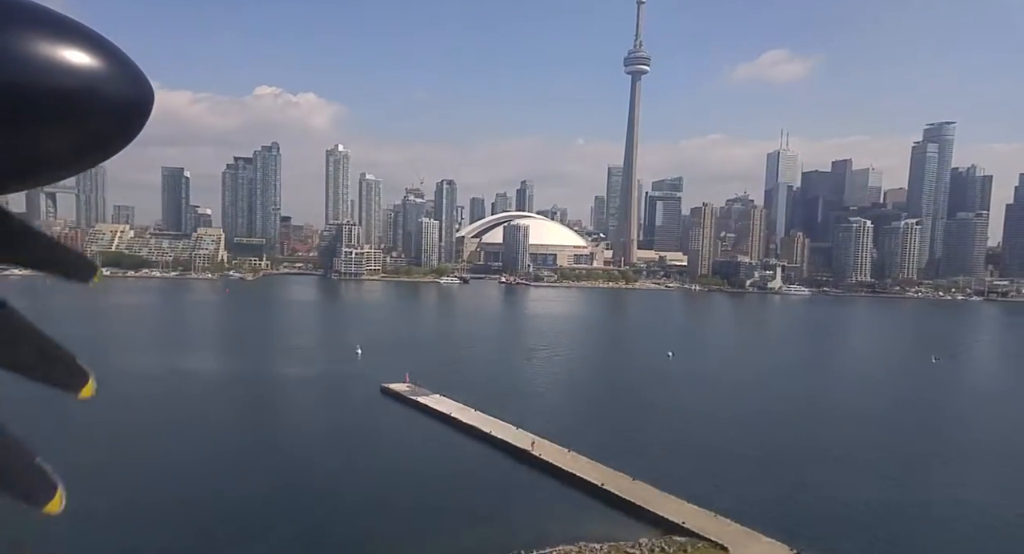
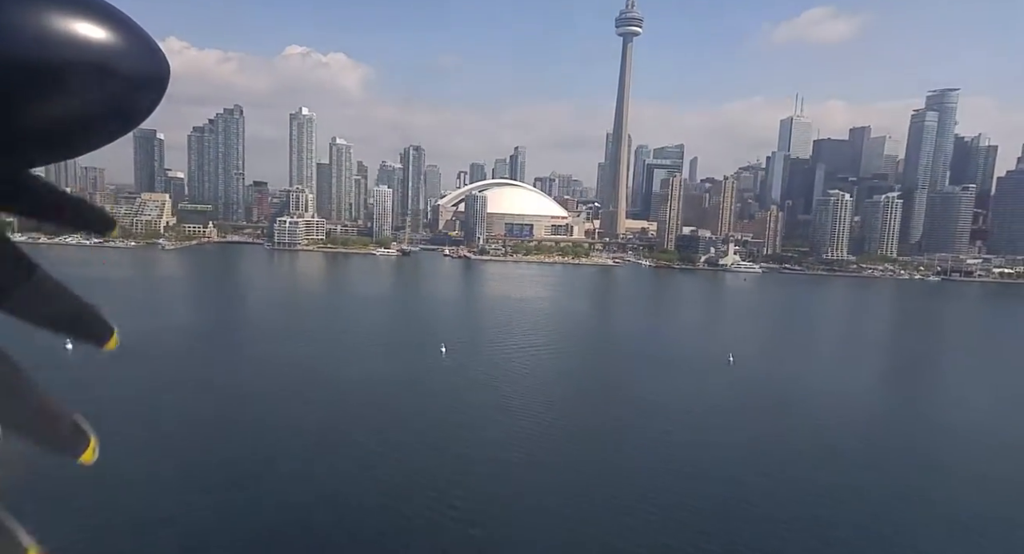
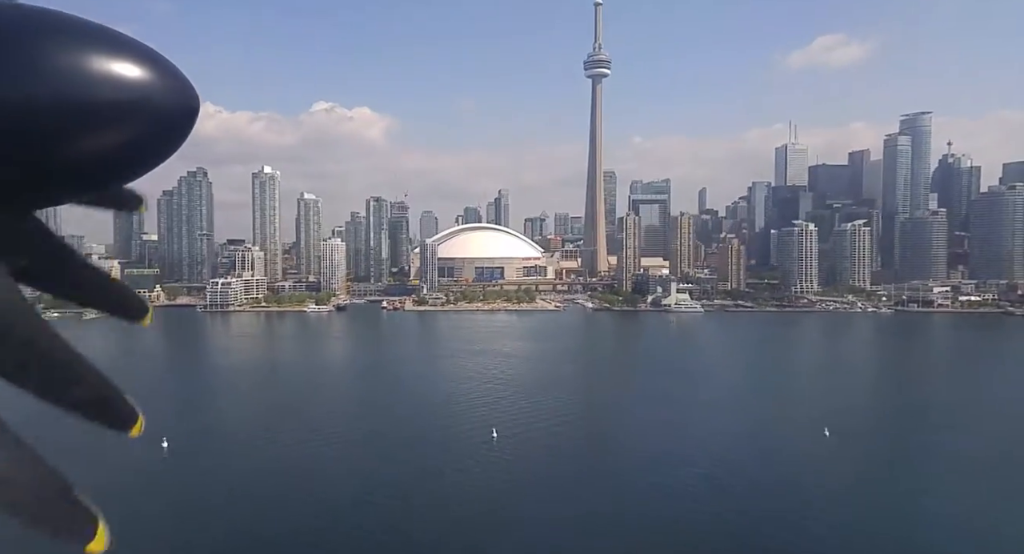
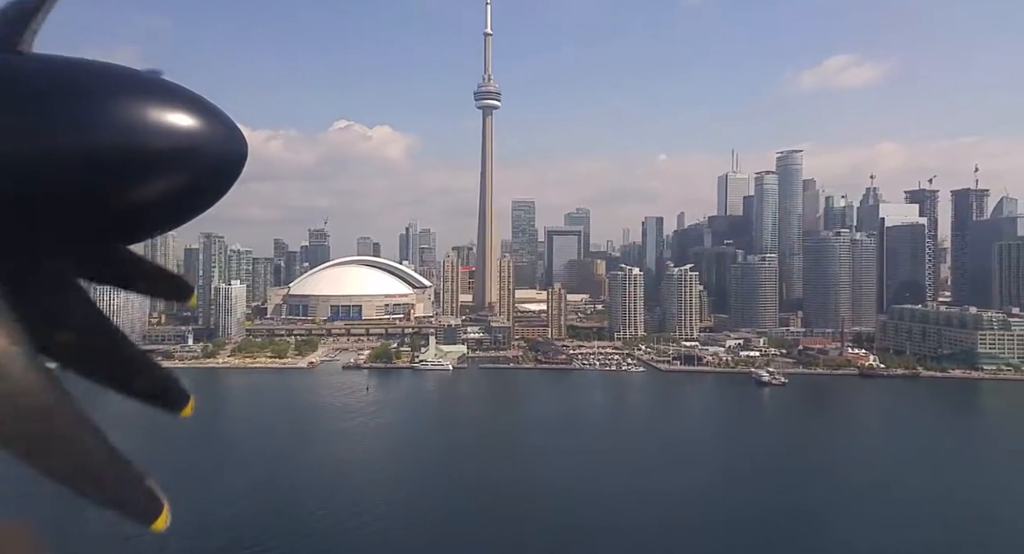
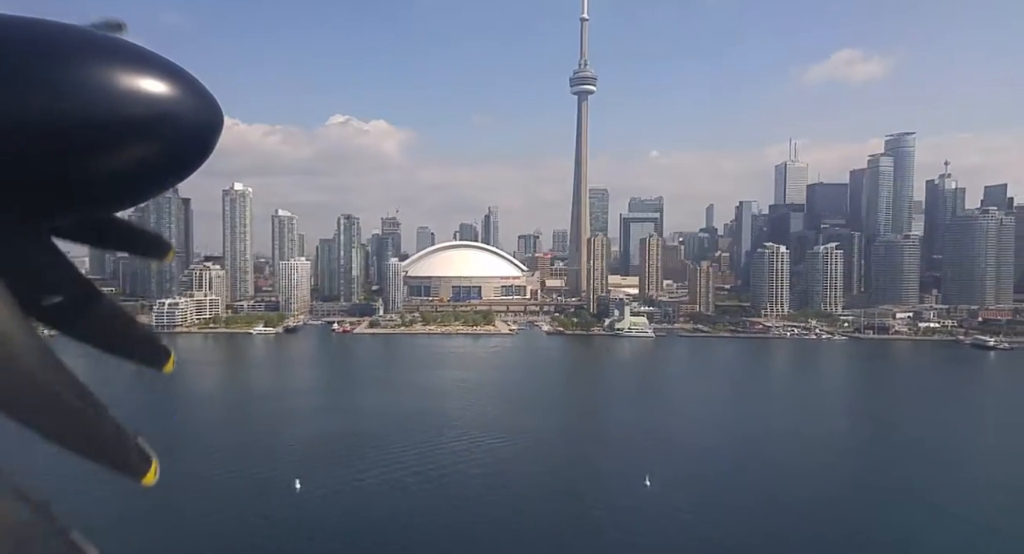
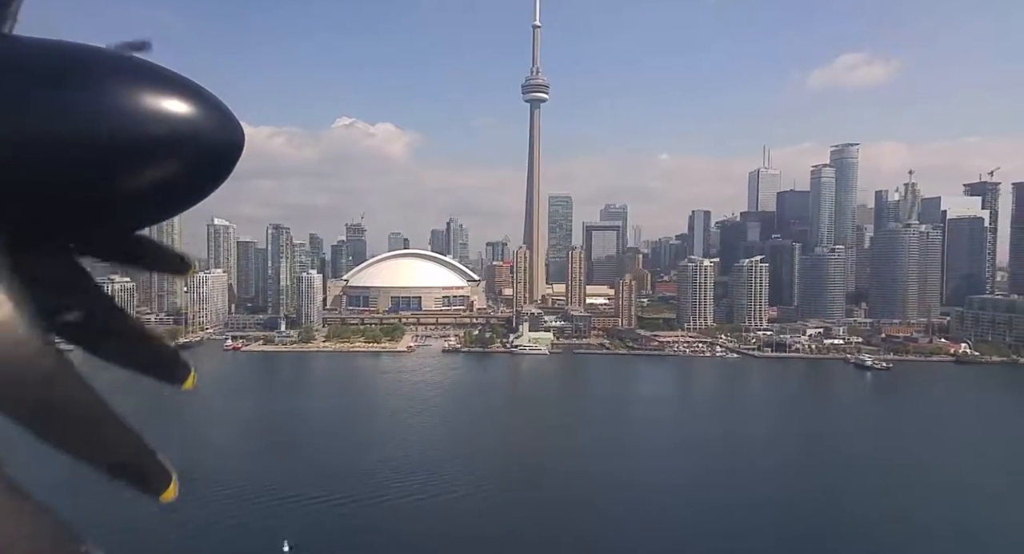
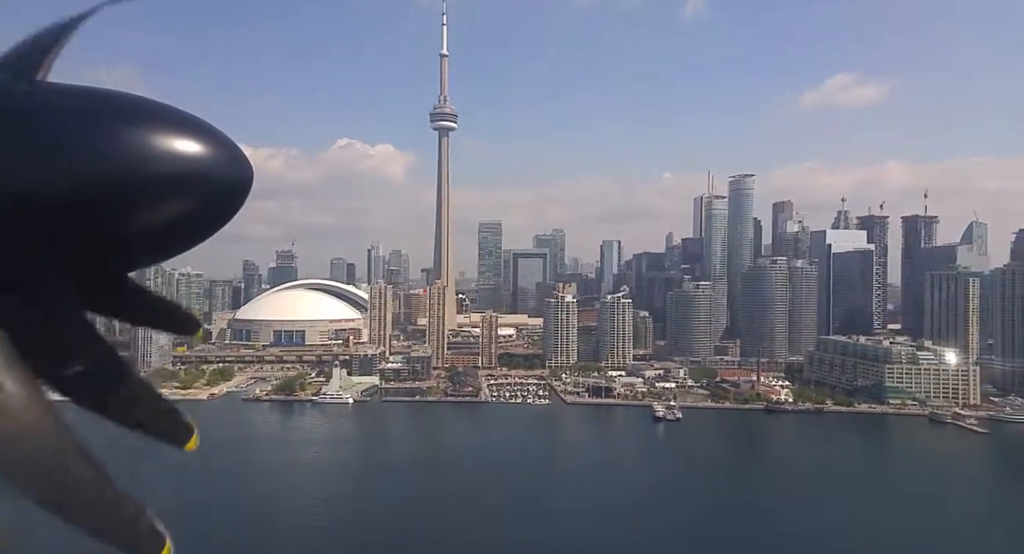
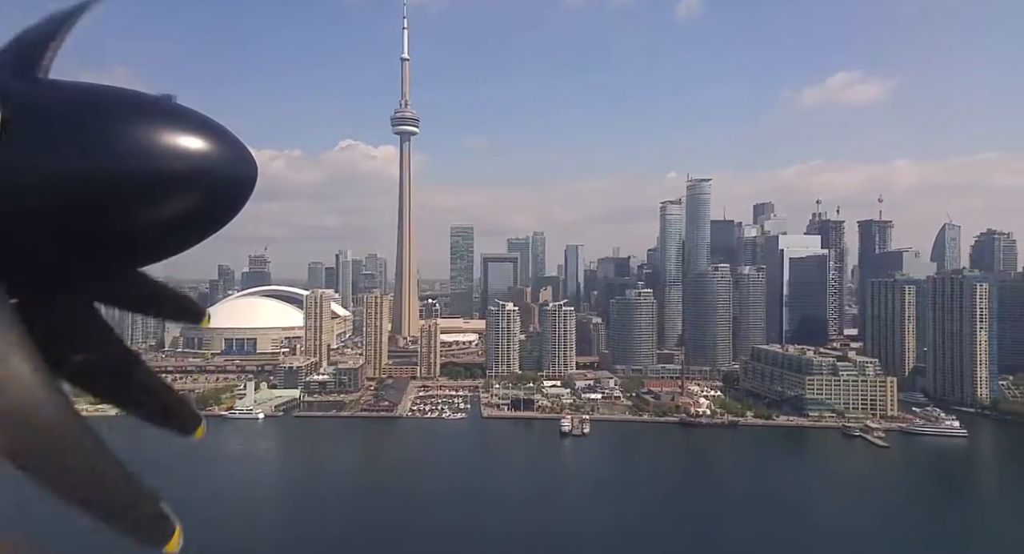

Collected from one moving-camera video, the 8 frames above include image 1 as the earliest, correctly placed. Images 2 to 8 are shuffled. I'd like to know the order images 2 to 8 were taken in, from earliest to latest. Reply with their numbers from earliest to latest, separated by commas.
2, 3, 5, 6, 4, 7, 8
